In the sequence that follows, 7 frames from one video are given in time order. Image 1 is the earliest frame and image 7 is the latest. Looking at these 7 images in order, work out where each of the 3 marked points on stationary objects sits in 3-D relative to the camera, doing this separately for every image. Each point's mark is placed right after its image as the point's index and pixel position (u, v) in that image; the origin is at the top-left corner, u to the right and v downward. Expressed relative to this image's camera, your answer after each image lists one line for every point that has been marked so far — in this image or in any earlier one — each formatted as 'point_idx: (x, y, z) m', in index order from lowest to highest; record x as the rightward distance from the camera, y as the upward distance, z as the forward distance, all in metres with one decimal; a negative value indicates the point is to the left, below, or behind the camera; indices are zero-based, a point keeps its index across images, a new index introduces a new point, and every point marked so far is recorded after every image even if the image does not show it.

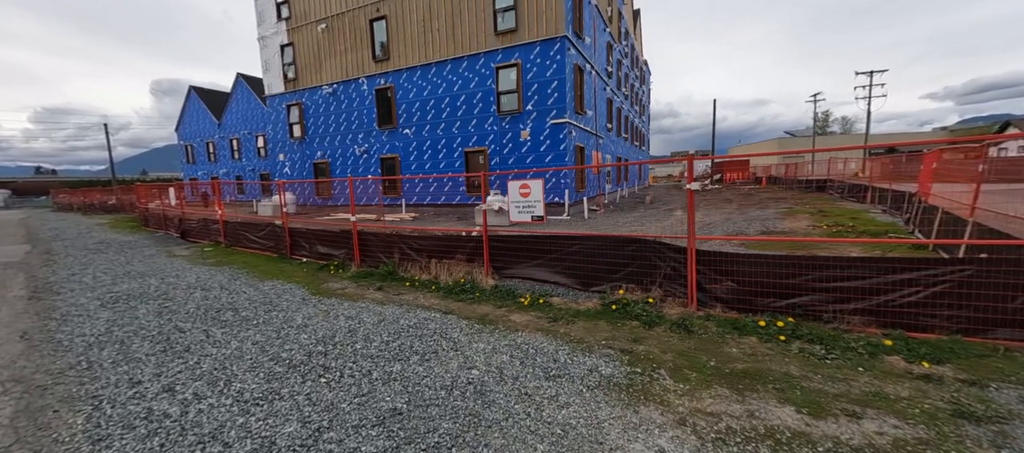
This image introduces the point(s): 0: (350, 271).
0: (-3.0, -0.8, +6.9) m
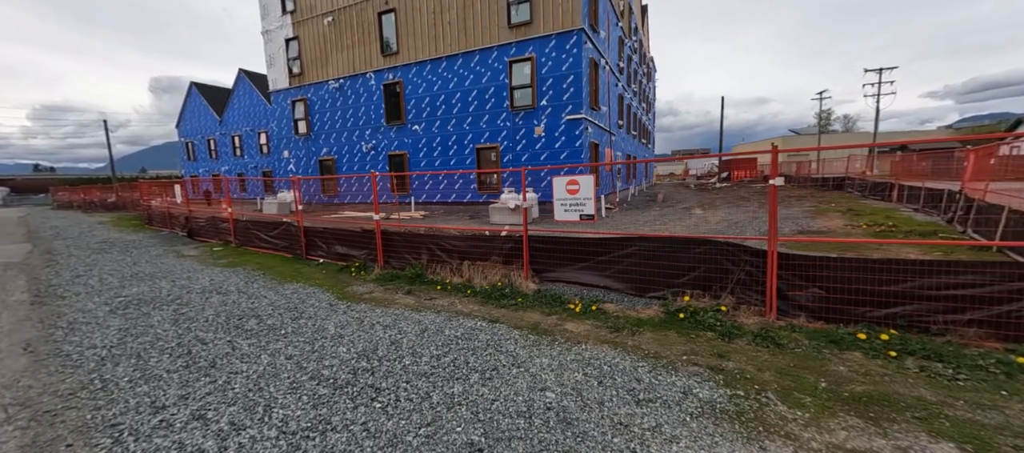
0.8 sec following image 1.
0: (-2.4, -0.8, +6.5) m
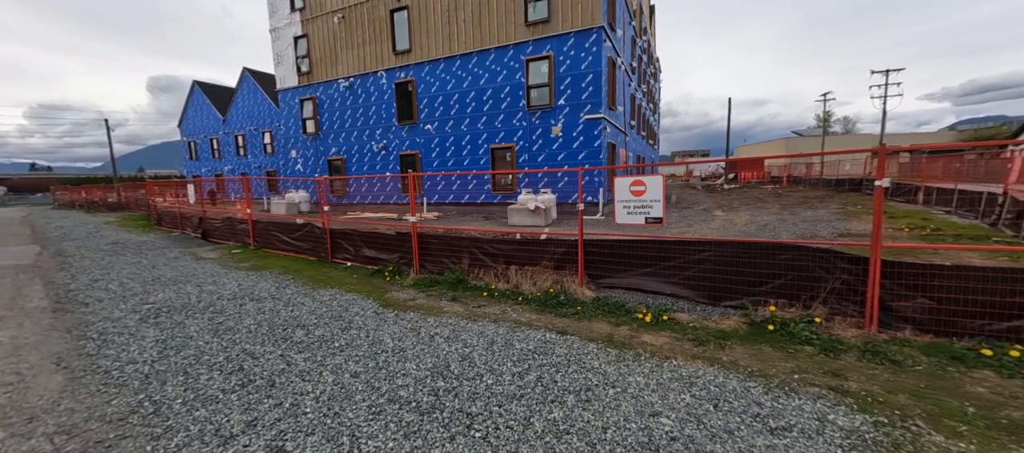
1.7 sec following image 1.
0: (-1.7, -0.9, +6.1) m
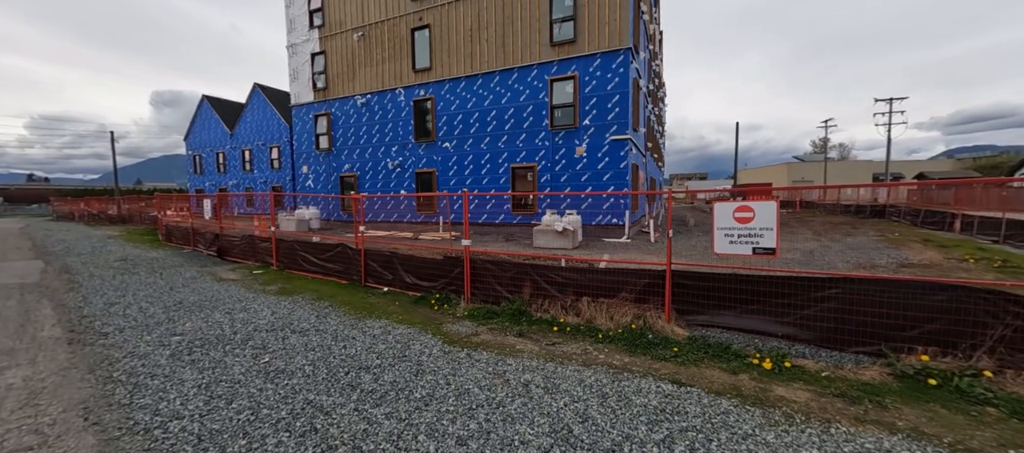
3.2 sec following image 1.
0: (-0.8, -1.2, +5.6) m
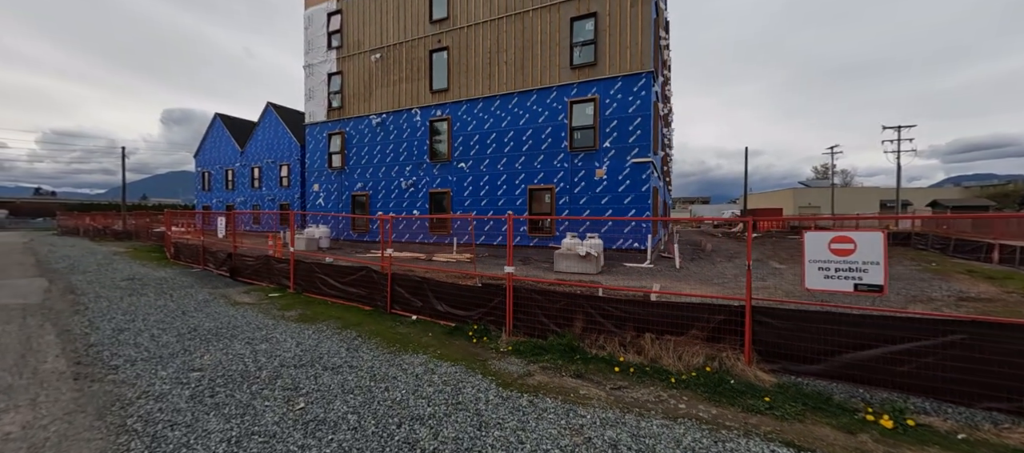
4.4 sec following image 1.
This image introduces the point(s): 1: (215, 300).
0: (-0.1, -1.6, +5.1) m
1: (-5.9, -1.4, +7.4) m
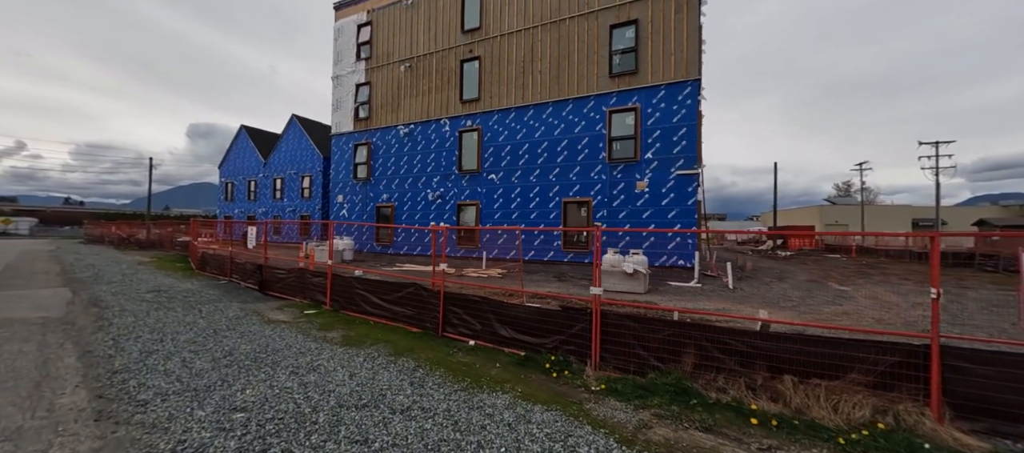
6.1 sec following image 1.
0: (+0.9, -1.7, +4.2) m
1: (-4.8, -1.6, +6.7) m
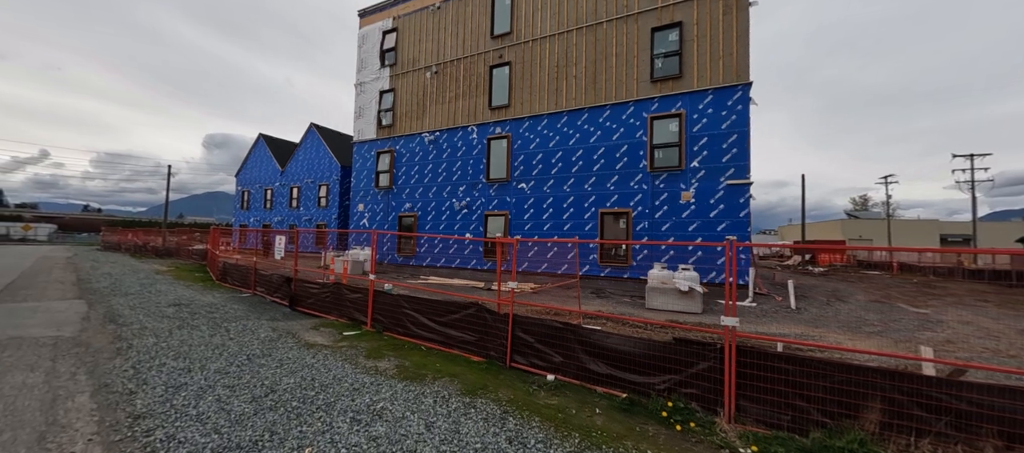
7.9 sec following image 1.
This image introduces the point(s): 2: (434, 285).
0: (+2.0, -1.9, +3.3) m
1: (-3.7, -1.8, +5.9) m
2: (-2.4, -1.8, +11.5) m
